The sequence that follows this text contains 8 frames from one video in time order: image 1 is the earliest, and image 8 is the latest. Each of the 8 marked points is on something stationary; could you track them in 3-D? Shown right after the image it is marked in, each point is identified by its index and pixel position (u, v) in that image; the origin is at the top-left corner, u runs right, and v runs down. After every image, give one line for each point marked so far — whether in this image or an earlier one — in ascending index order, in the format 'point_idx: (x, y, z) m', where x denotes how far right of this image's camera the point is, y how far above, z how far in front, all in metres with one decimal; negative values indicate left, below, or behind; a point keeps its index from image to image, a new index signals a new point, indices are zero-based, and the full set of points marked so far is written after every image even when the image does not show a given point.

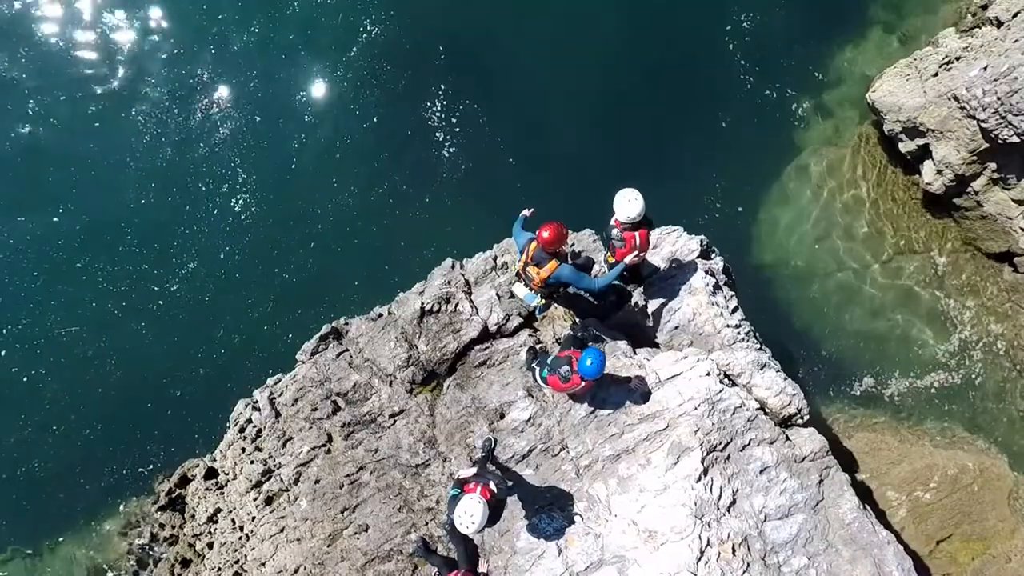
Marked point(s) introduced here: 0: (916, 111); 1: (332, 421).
0: (+6.5, +2.9, +18.8) m
1: (-2.6, -1.9, +16.7) m
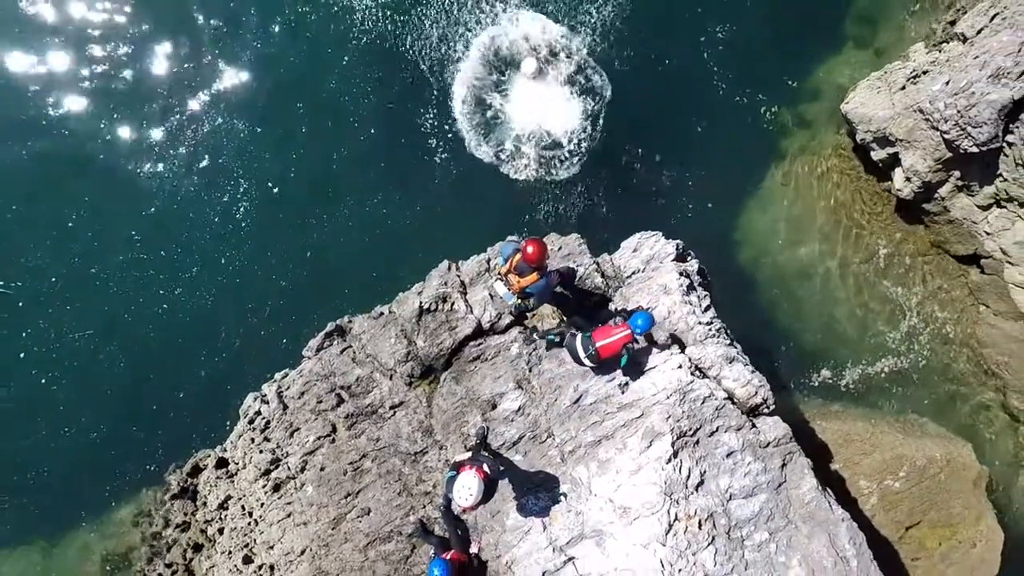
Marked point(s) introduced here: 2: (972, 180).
0: (+6.4, +2.8, +19.9) m
1: (-2.7, -1.9, +17.9) m
2: (+7.6, +1.8, +19.2) m
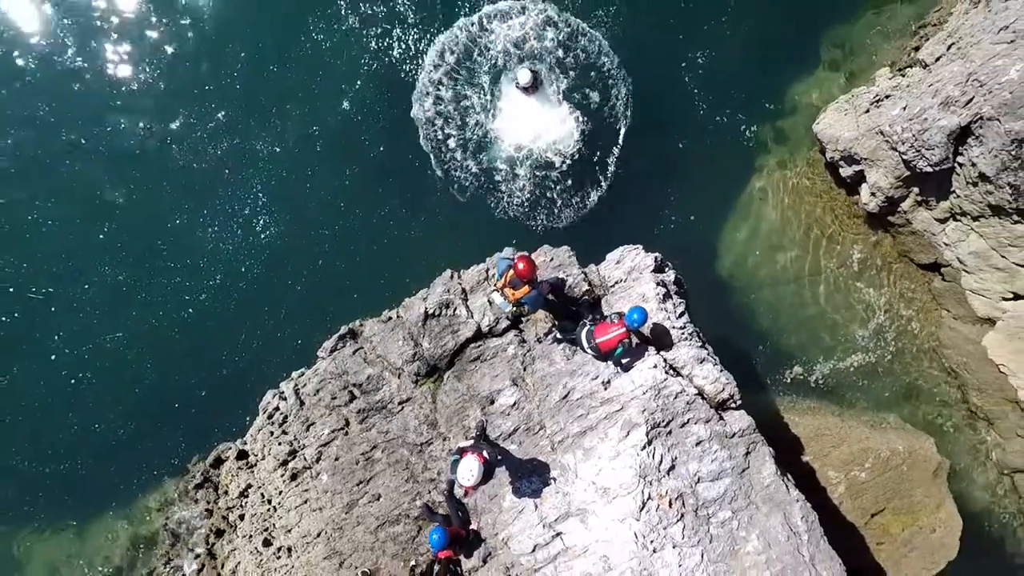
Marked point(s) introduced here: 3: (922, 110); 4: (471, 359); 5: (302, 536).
0: (+6.3, +2.7, +21.7) m
1: (-2.8, -2.0, +19.7) m
2: (+7.6, +1.7, +21.0) m
3: (+6.9, +3.0, +19.4) m
4: (-0.7, -1.1, +18.9) m
5: (-3.5, -4.1, +19.3) m
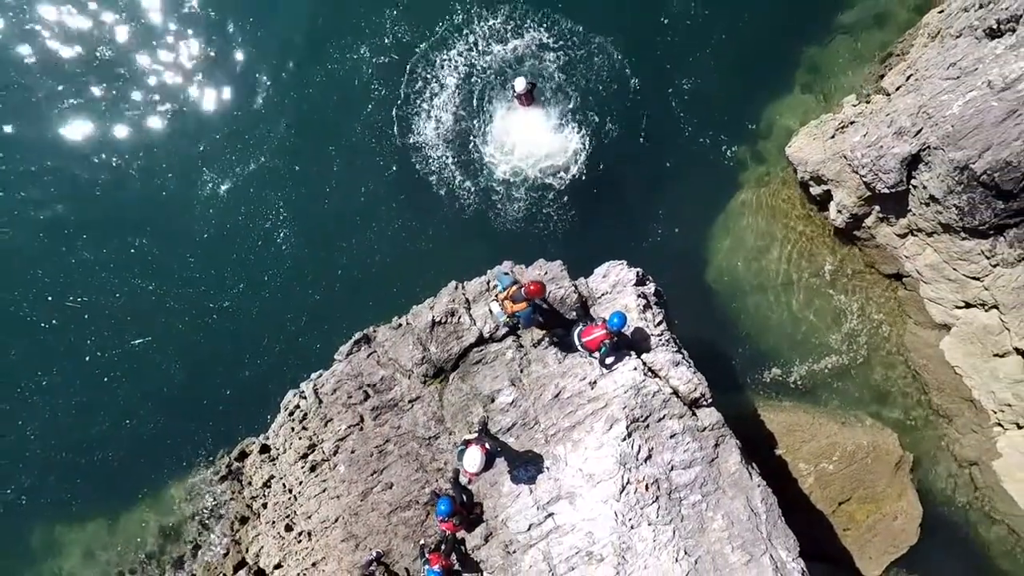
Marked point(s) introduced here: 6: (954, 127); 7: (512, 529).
0: (+6.3, +2.5, +23.9) m
1: (-2.8, -2.2, +21.9) m
2: (+7.6, +1.5, +23.2) m
3: (+6.9, +2.8, +21.5) m
4: (-0.7, -1.3, +21.0) m
5: (-3.6, -4.3, +21.5) m
6: (+7.4, +2.7, +19.4) m
7: (0.0, -3.8, +18.9) m
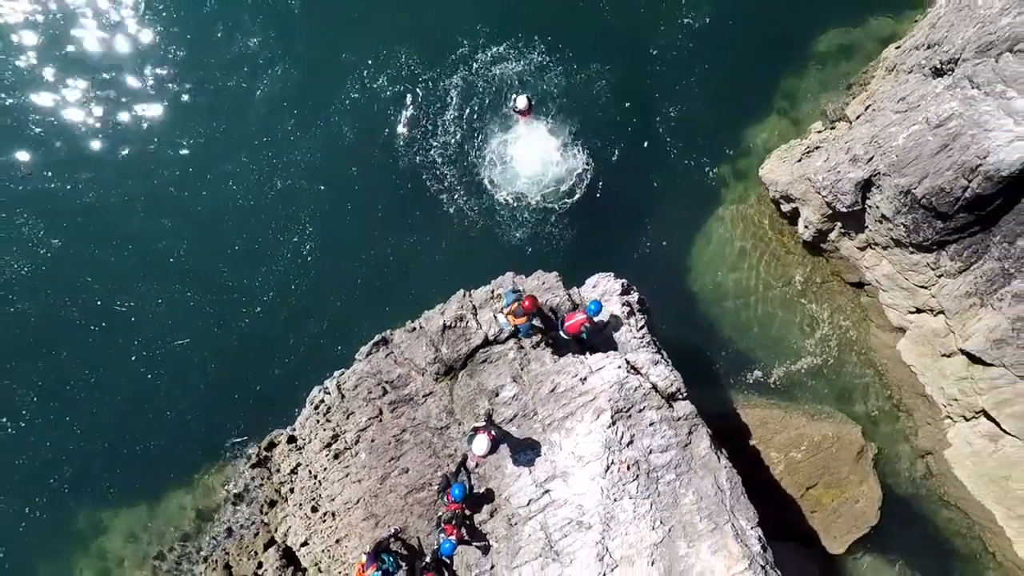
0: (+6.3, +2.4, +26.7) m
1: (-2.8, -2.4, +24.7) m
2: (+7.6, +1.3, +26.0) m
3: (+6.9, +2.6, +24.4) m
4: (-0.7, -1.5, +23.9) m
5: (-3.5, -4.5, +24.3) m
6: (+7.4, +2.5, +22.2) m
7: (0.0, -4.0, +21.7) m
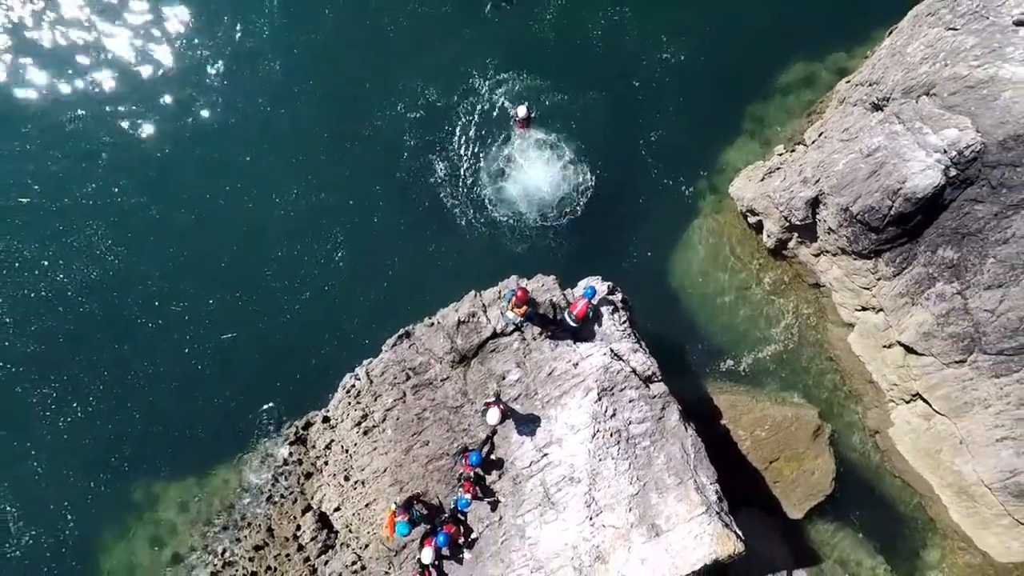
0: (+6.4, +2.3, +31.1) m
1: (-2.7, -2.4, +29.1) m
2: (+7.7, +1.3, +30.4) m
3: (+7.0, +2.6, +28.7) m
4: (-0.5, -1.5, +28.3) m
5: (-3.4, -4.5, +28.7) m
6: (+7.5, +2.5, +26.6) m
7: (+0.1, -4.0, +26.1) m
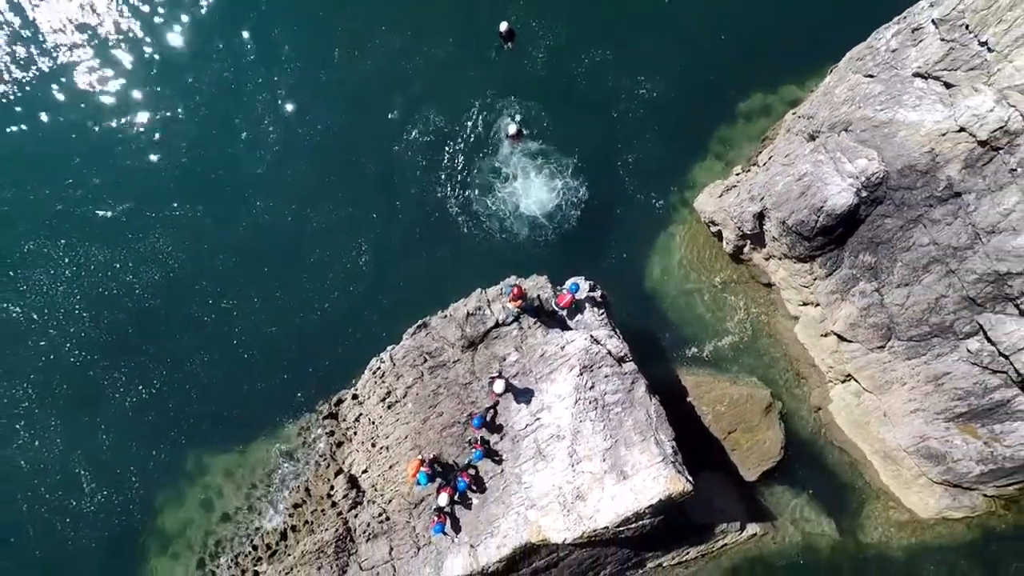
0: (+6.4, +2.4, +37.1) m
1: (-2.7, -2.4, +35.1) m
2: (+7.7, +1.3, +36.4) m
3: (+7.0, +2.7, +34.7) m
4: (-0.6, -1.5, +34.2) m
5: (-3.4, -4.5, +34.7) m
6: (+7.5, +2.5, +32.6) m
7: (+0.1, -4.0, +32.0) m
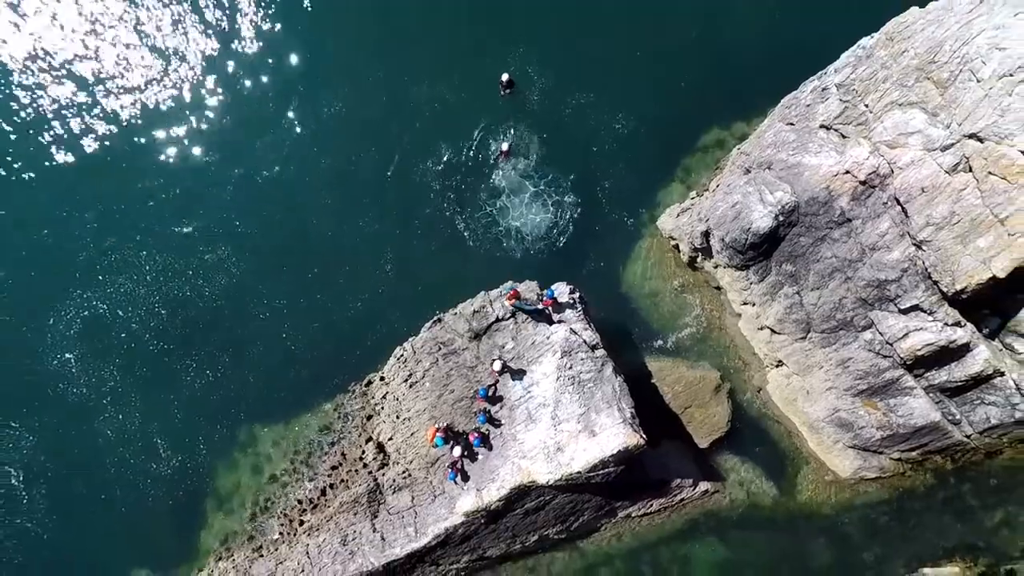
0: (+6.3, +2.3, +45.8) m
1: (-2.8, -2.5, +43.8) m
2: (+7.6, +1.2, +45.1) m
3: (+6.9, +2.6, +43.5) m
4: (-0.7, -1.6, +43.0) m
5: (-3.6, -4.6, +43.4) m
6: (+7.4, +2.4, +41.3) m
7: (0.0, -4.1, +40.8) m
